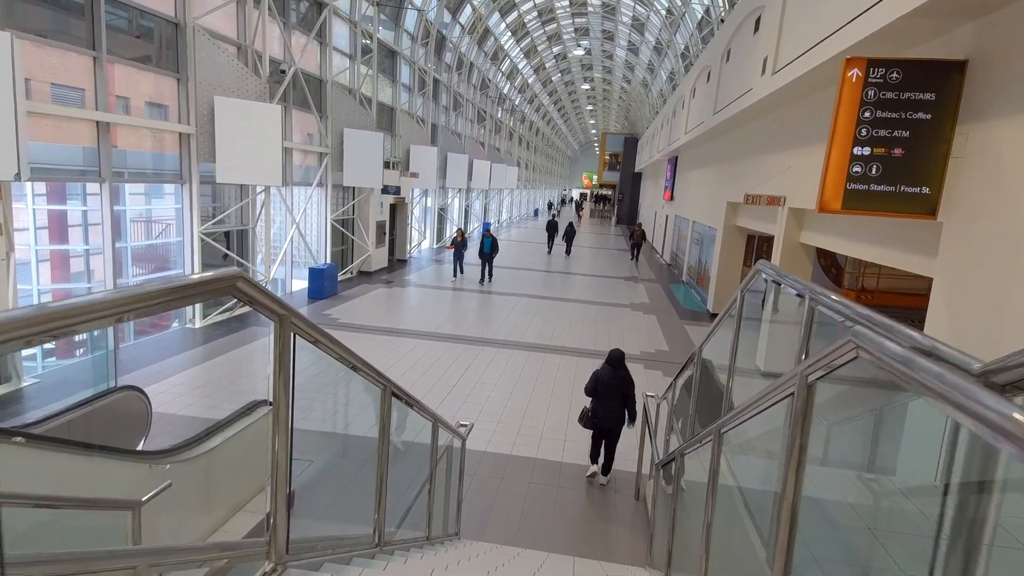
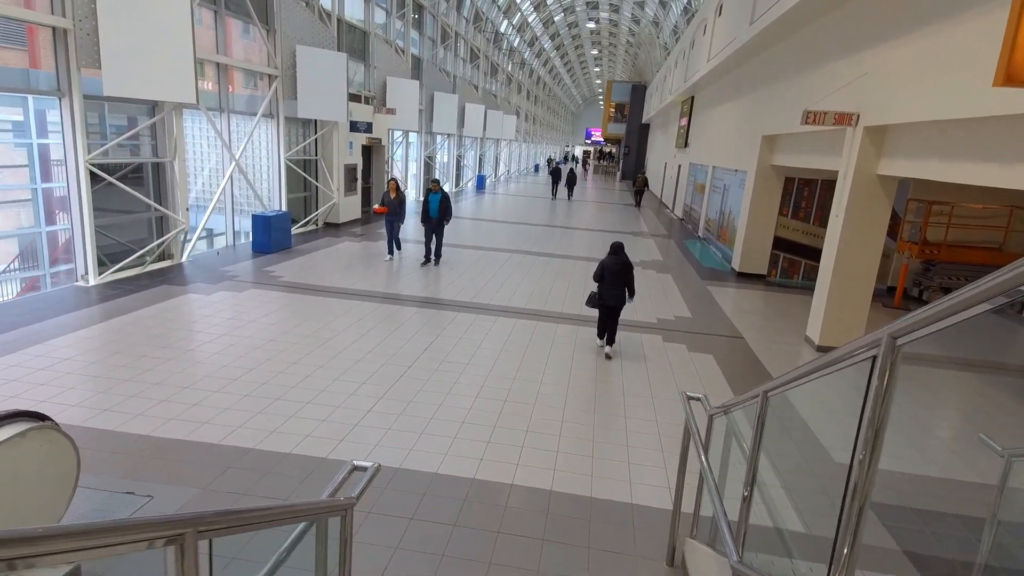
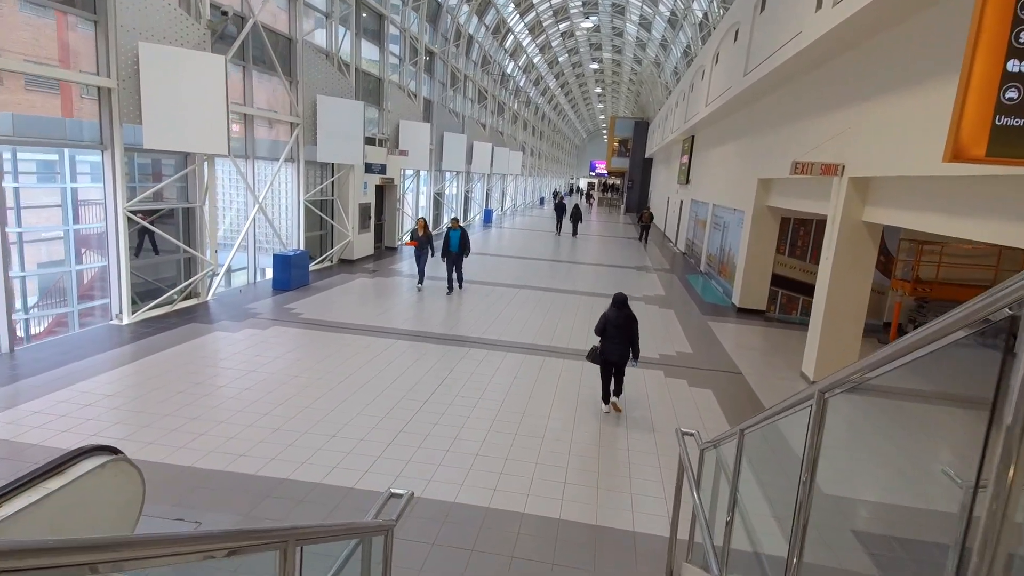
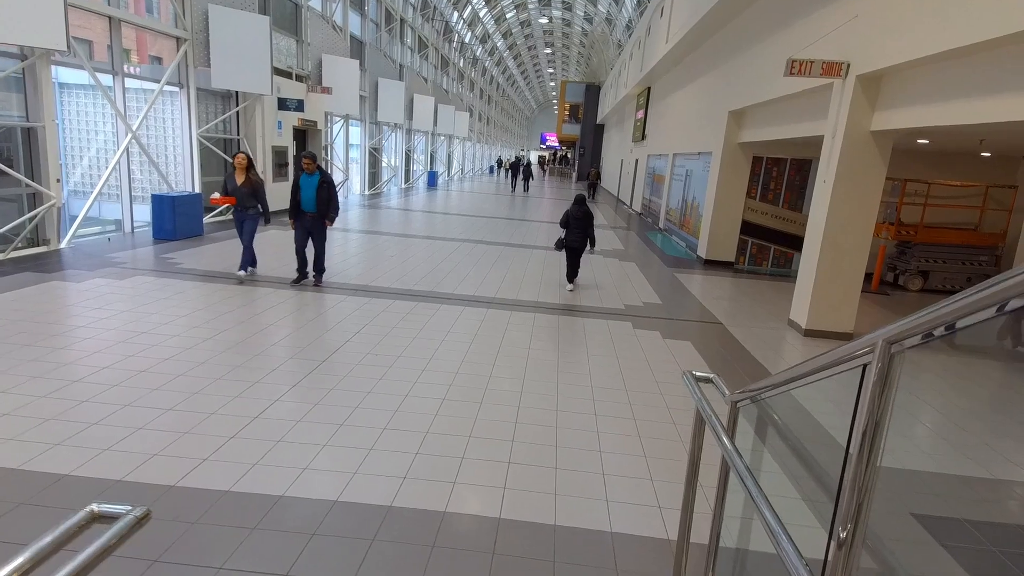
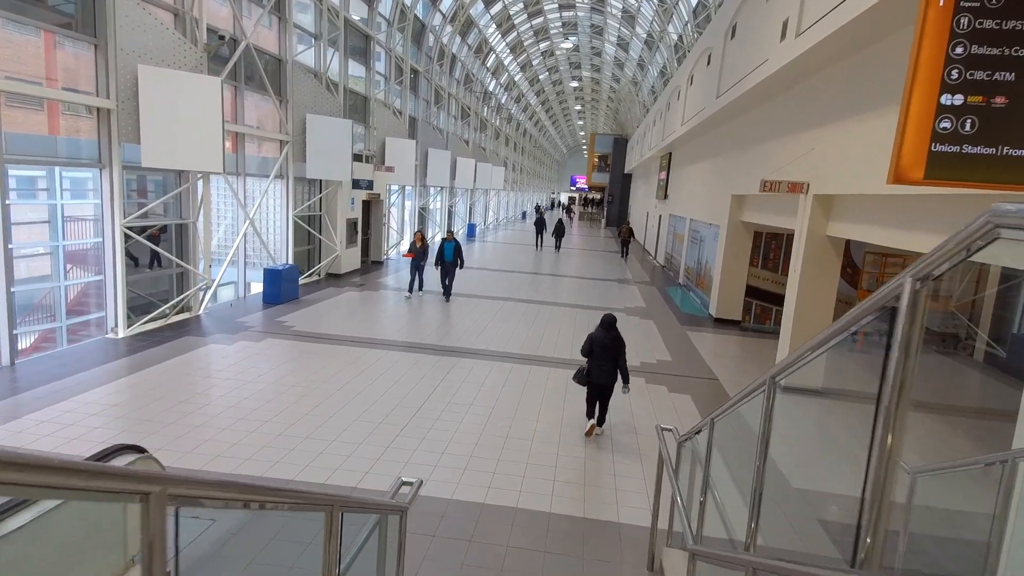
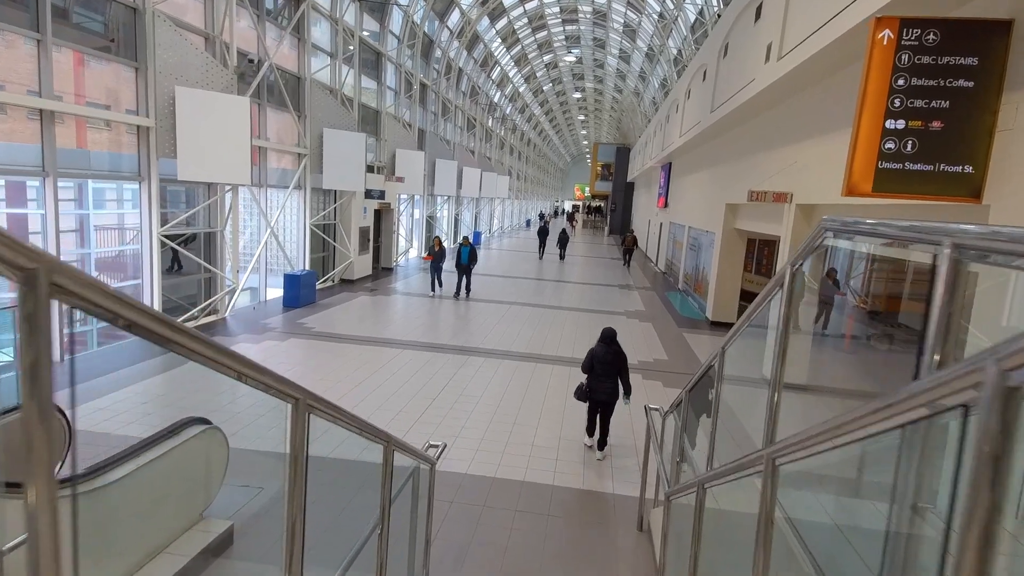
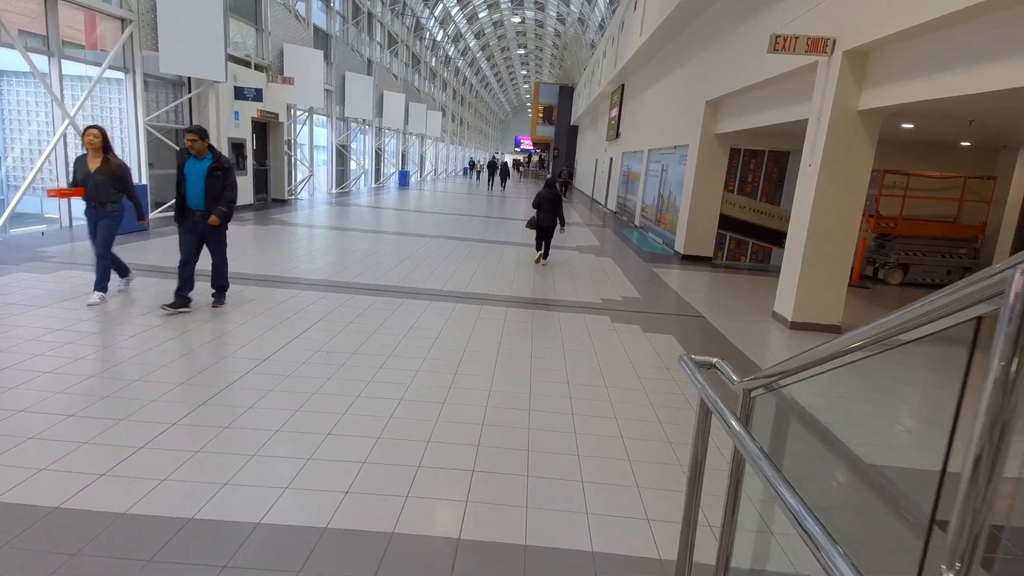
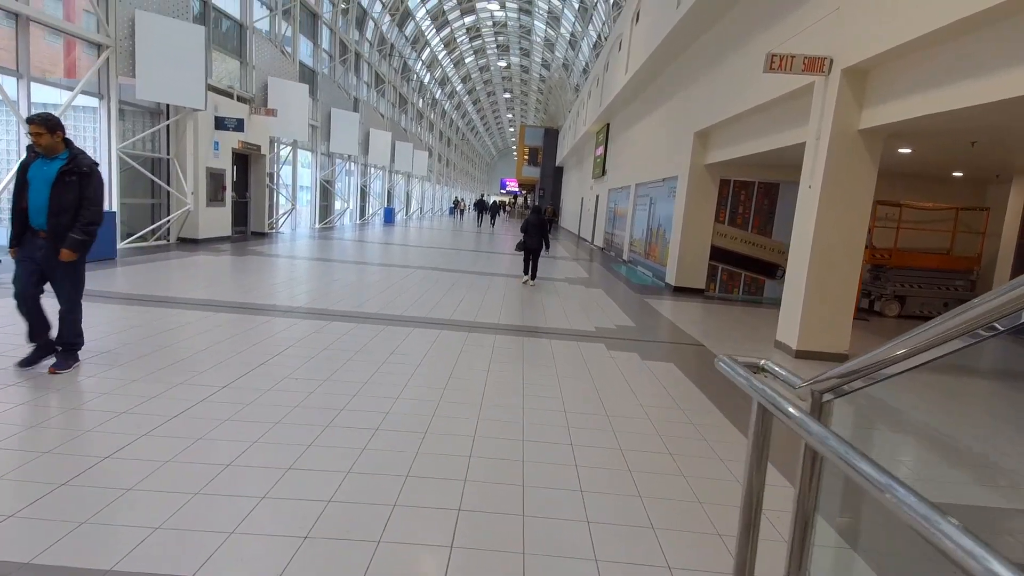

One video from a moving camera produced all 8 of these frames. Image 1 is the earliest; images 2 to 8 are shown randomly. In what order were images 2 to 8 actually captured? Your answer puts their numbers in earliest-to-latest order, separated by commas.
6, 5, 3, 2, 4, 7, 8
